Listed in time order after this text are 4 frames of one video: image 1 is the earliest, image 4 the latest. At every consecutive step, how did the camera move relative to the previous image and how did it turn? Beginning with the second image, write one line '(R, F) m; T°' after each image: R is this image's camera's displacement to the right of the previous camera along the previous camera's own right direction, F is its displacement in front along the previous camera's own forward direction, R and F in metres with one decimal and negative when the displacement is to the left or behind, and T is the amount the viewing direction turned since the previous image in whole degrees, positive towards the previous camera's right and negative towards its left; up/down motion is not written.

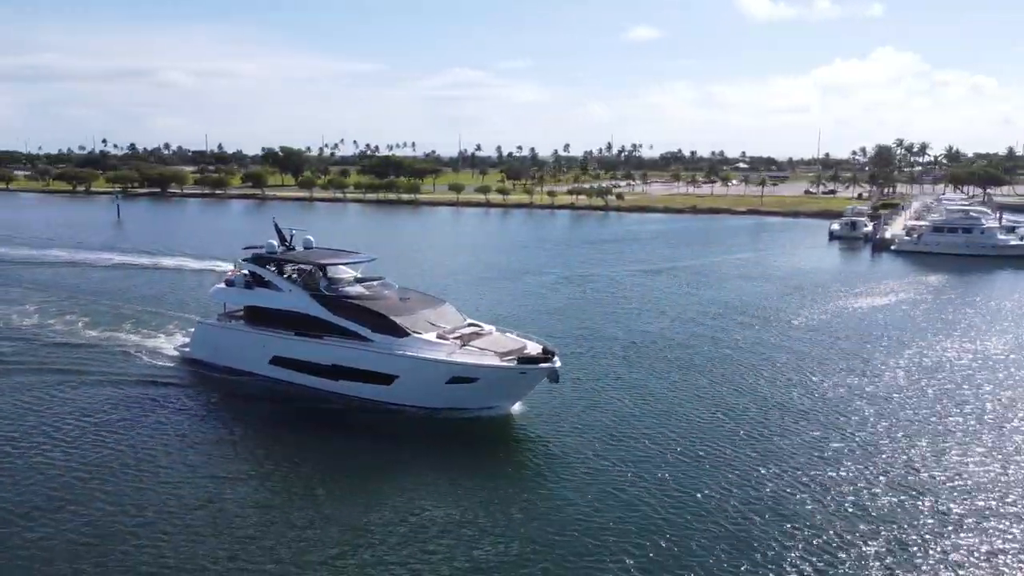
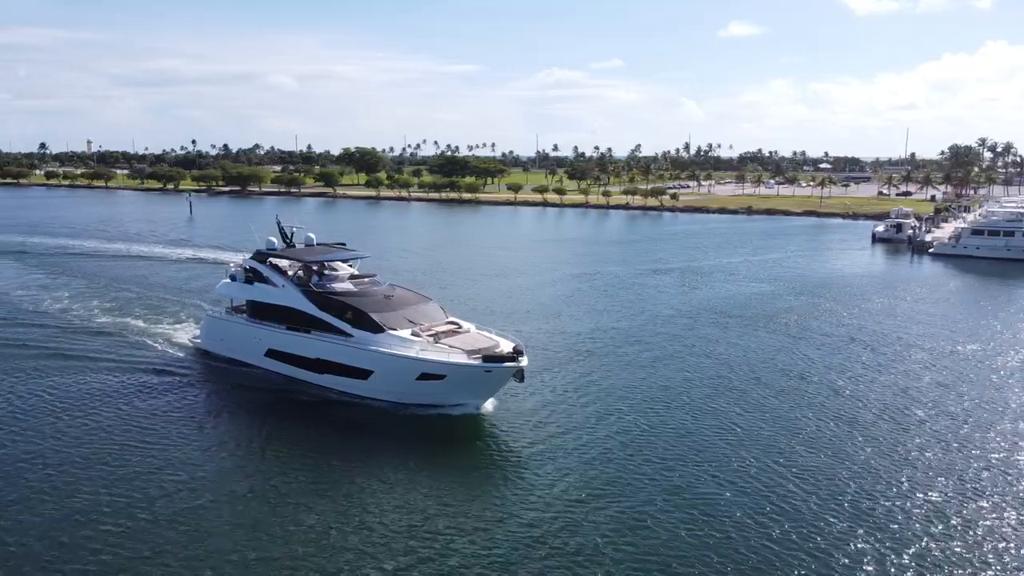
(+3.9, +0.3) m; -6°
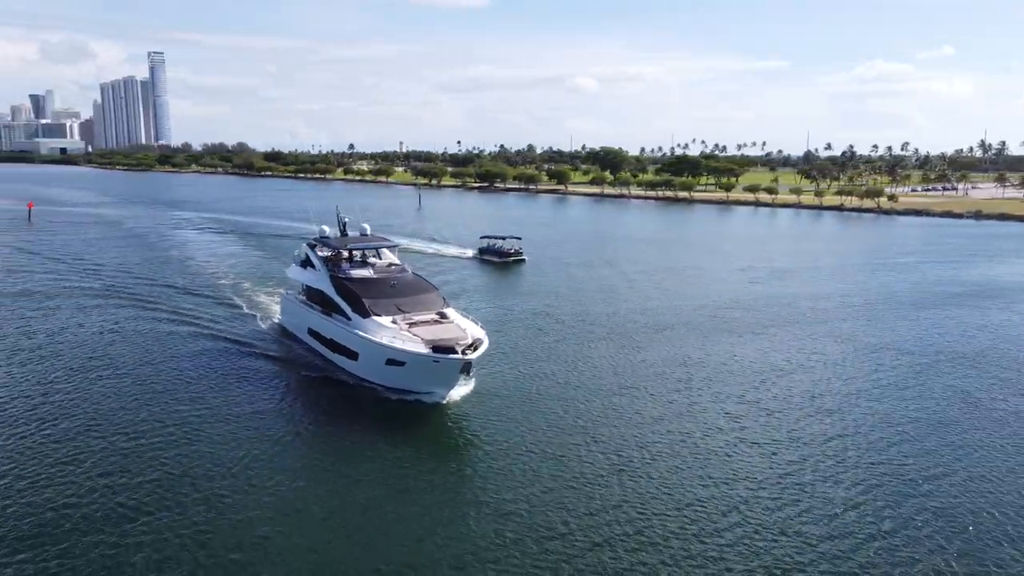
(+10.4, +2.6) m; -19°
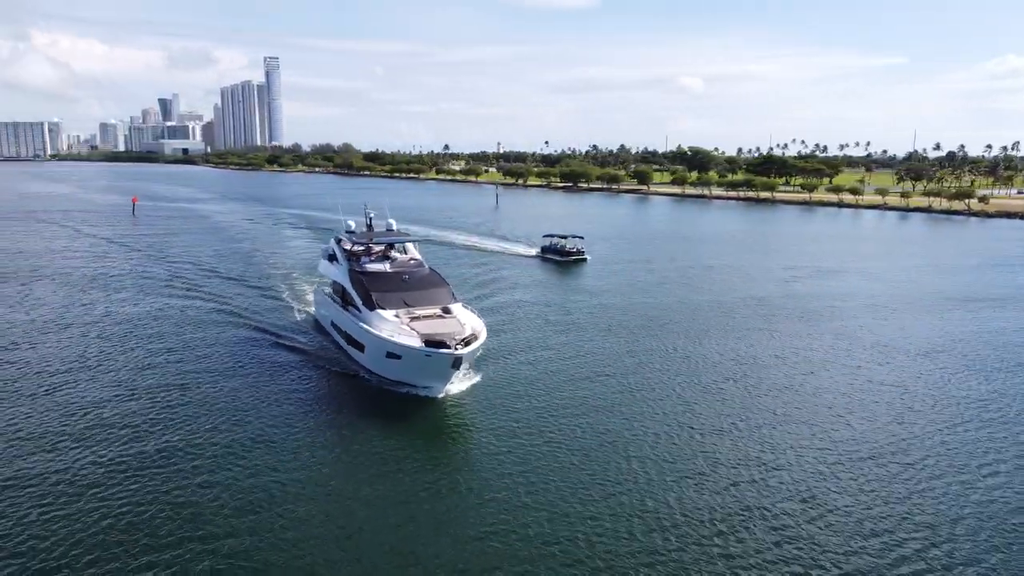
(+3.3, +0.6) m; -7°
